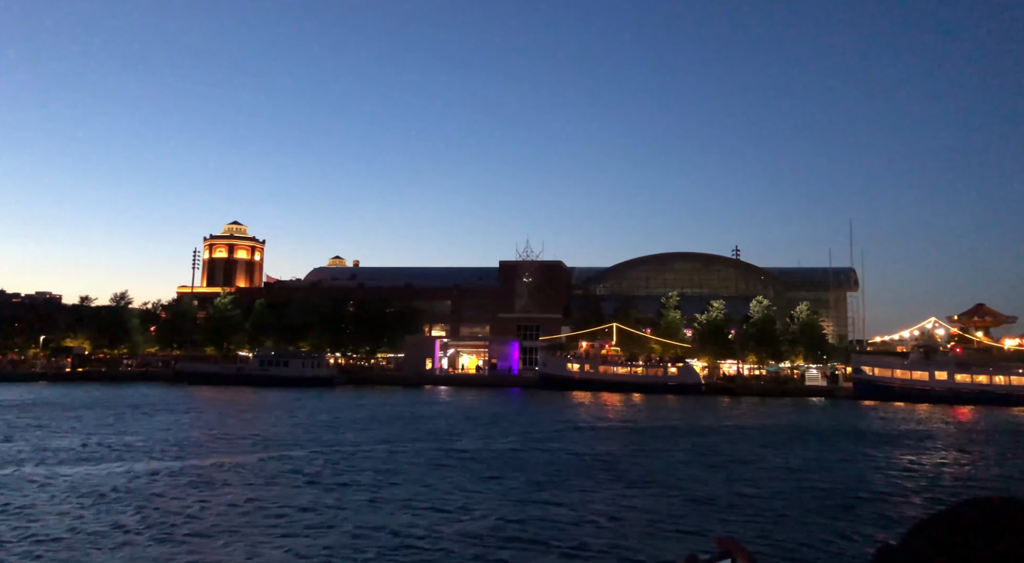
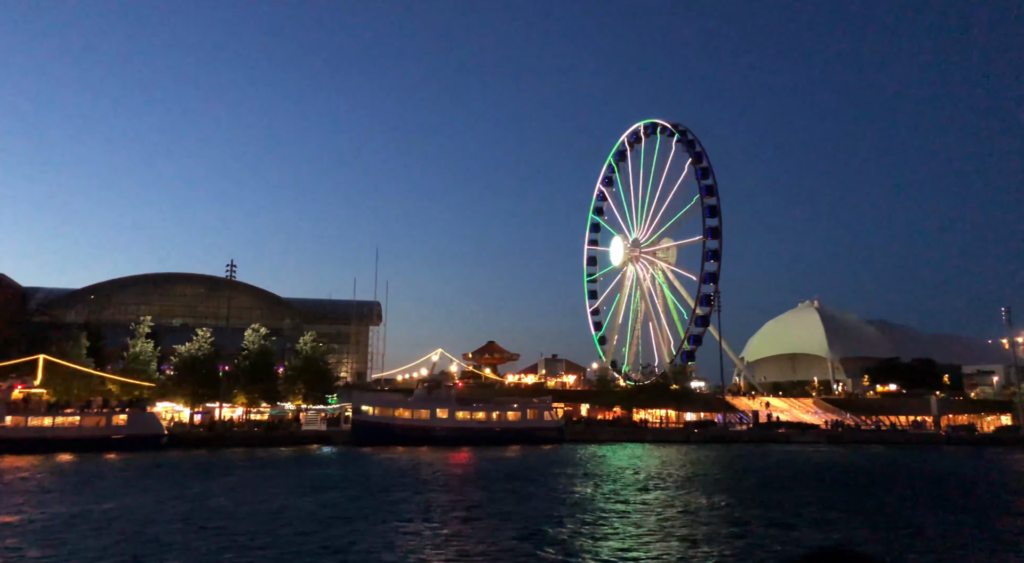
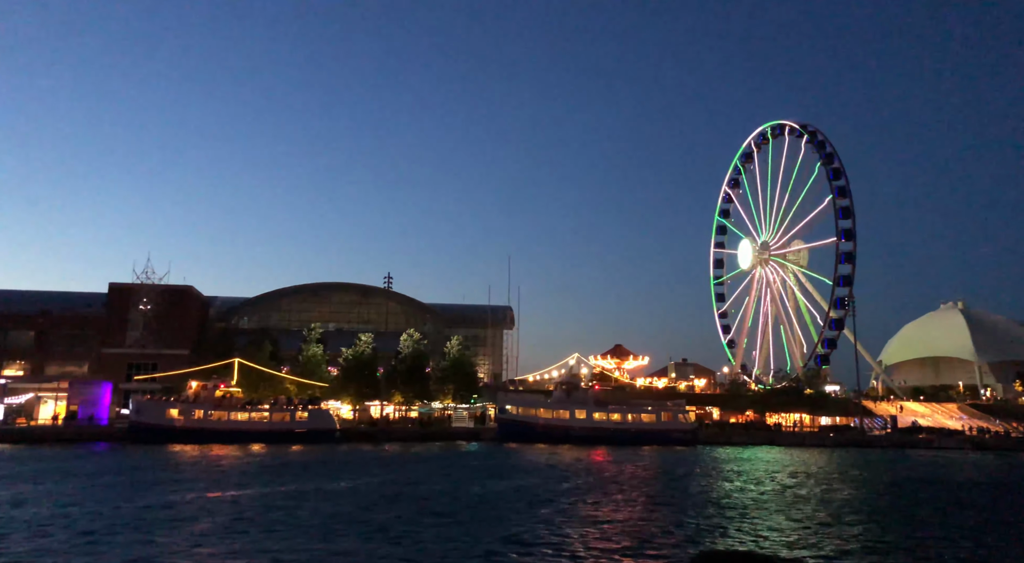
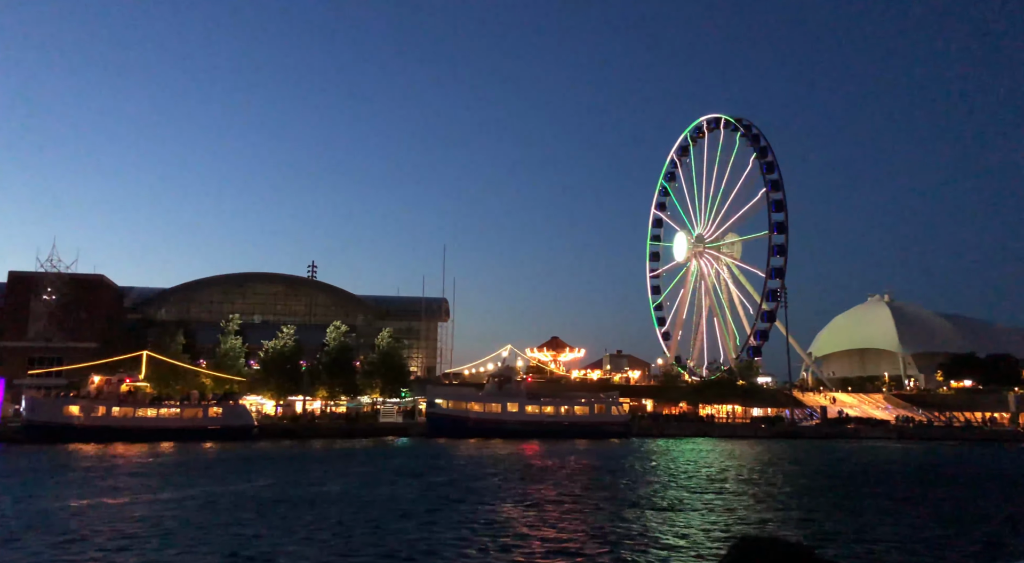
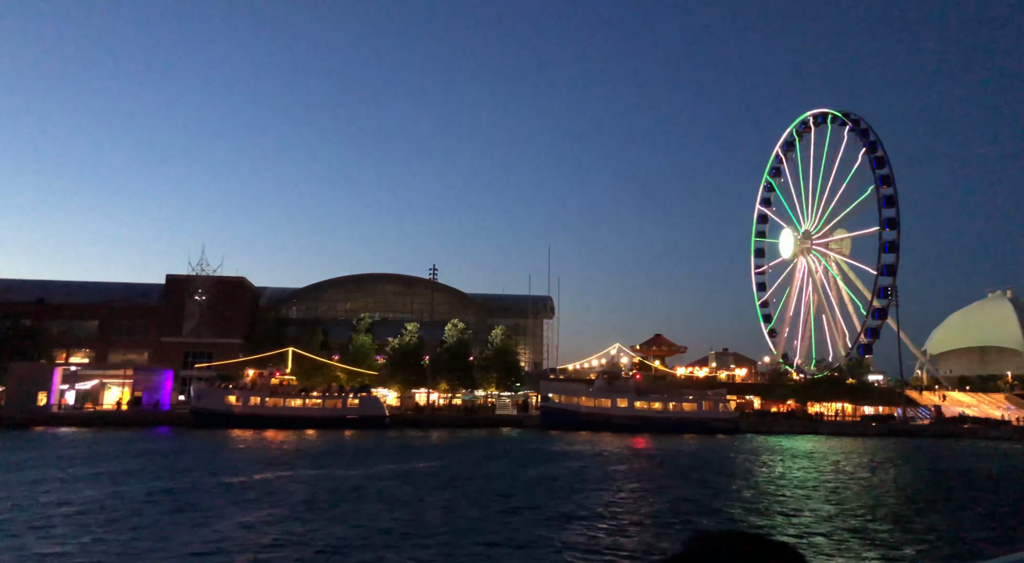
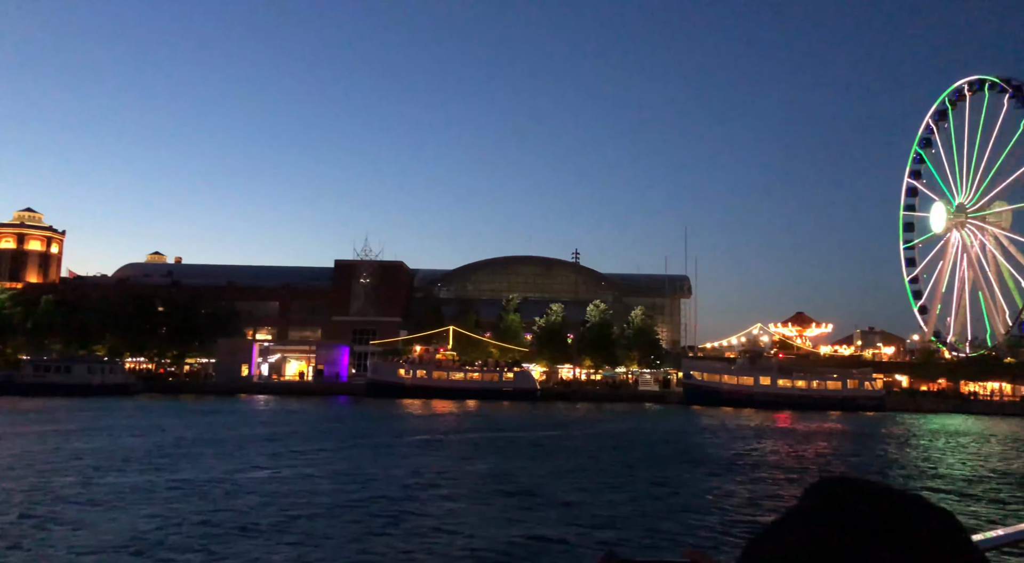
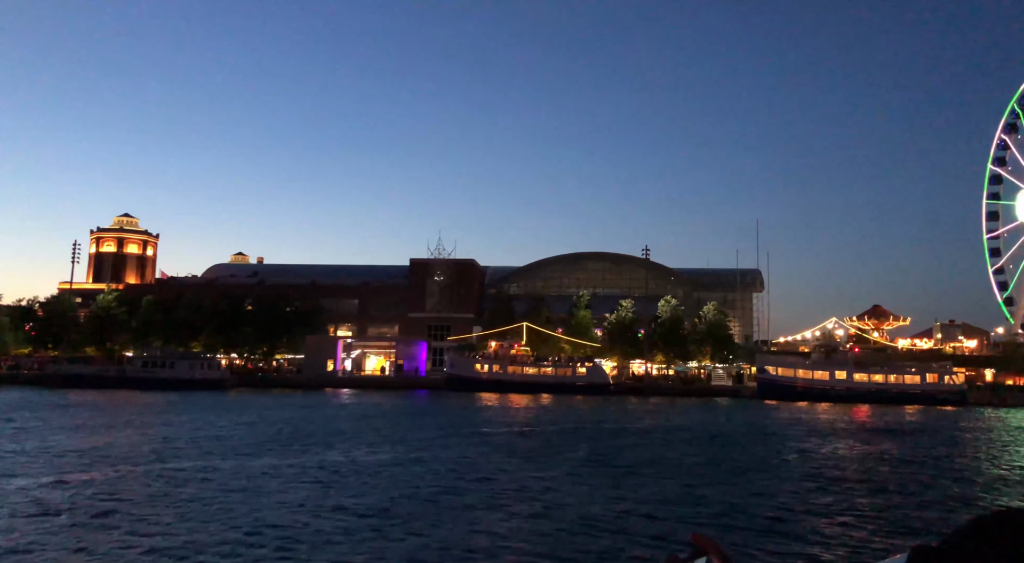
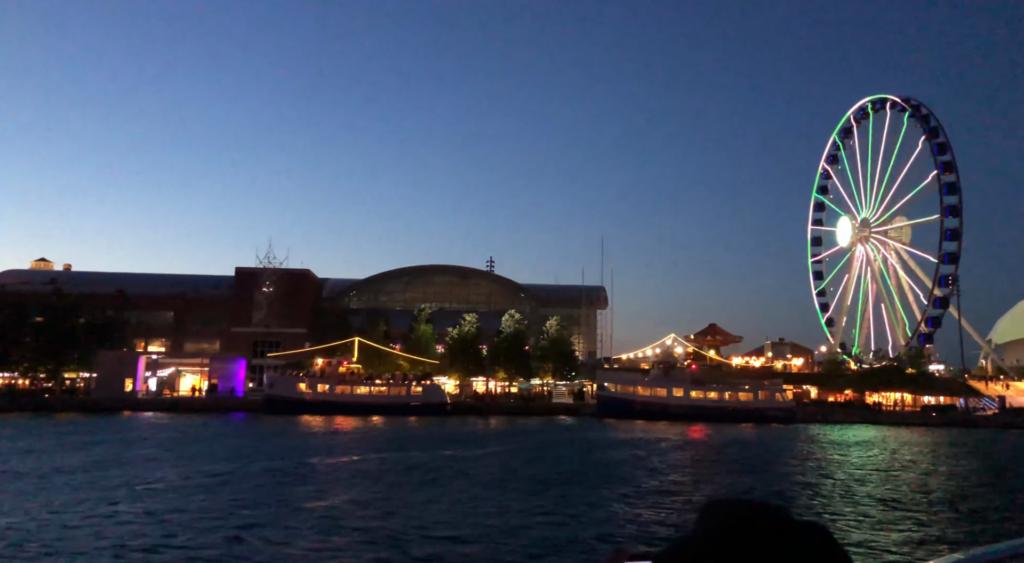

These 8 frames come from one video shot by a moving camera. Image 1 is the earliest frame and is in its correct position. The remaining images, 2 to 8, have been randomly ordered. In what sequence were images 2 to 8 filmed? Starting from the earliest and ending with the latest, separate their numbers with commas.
7, 6, 8, 5, 3, 4, 2
